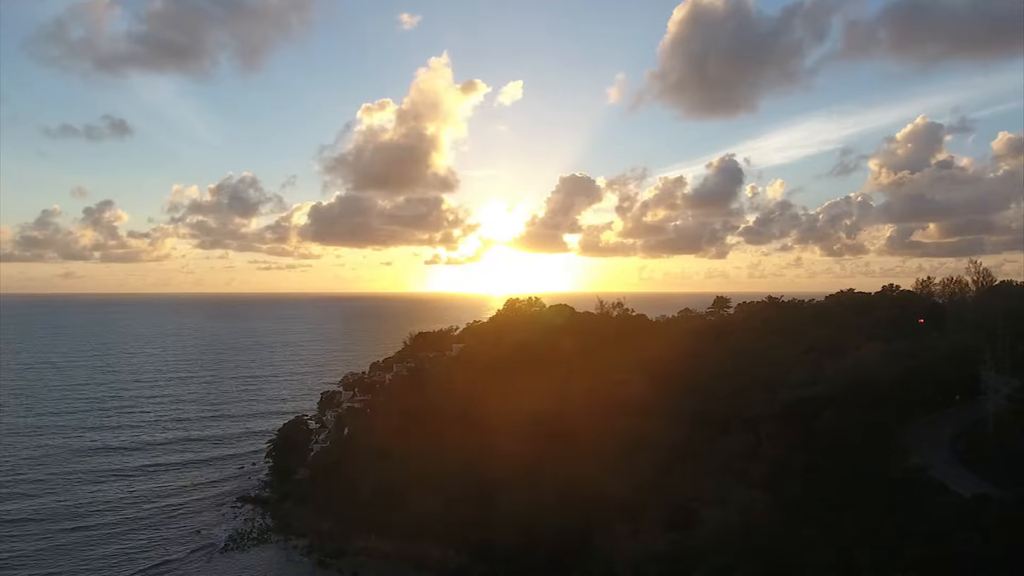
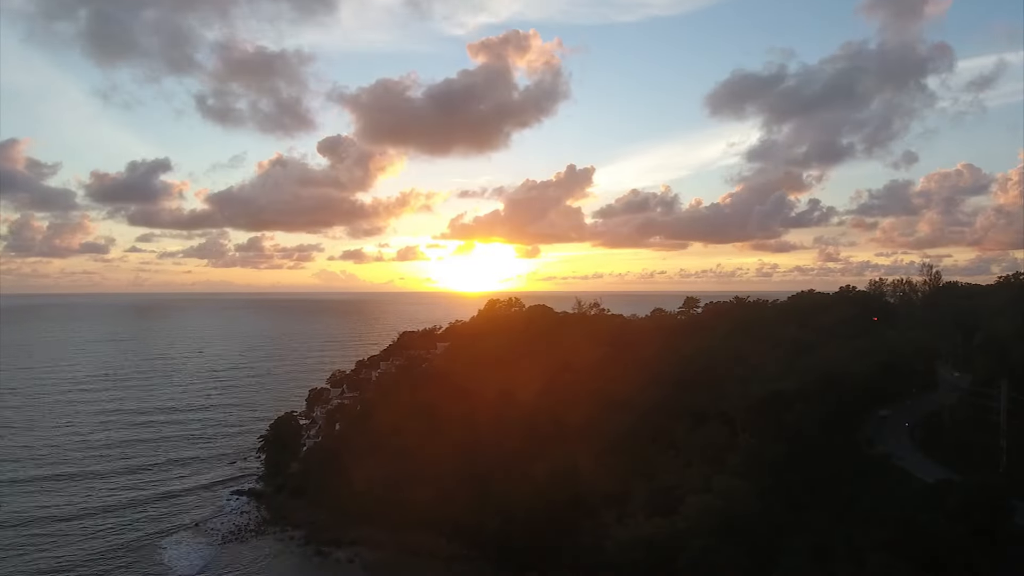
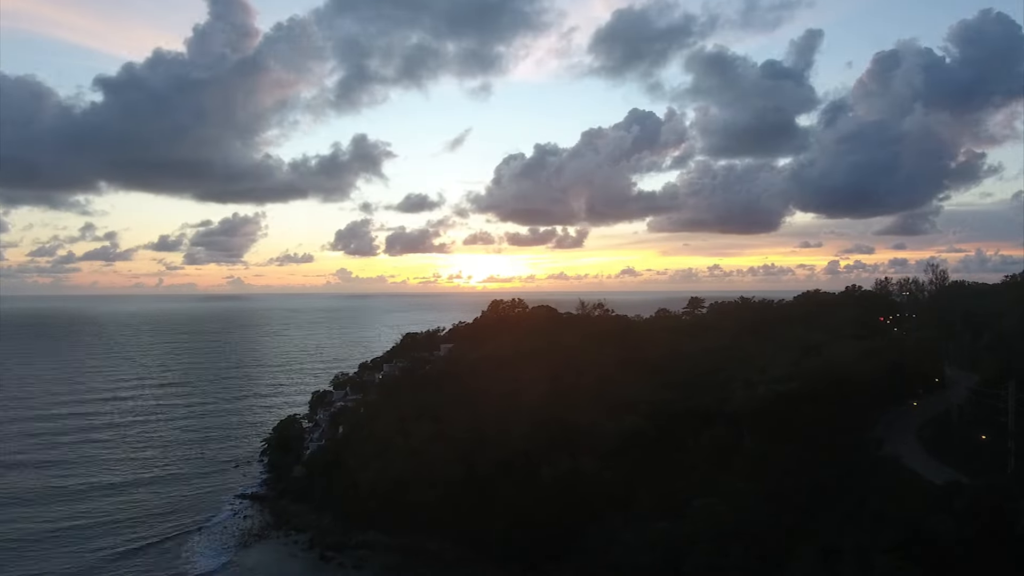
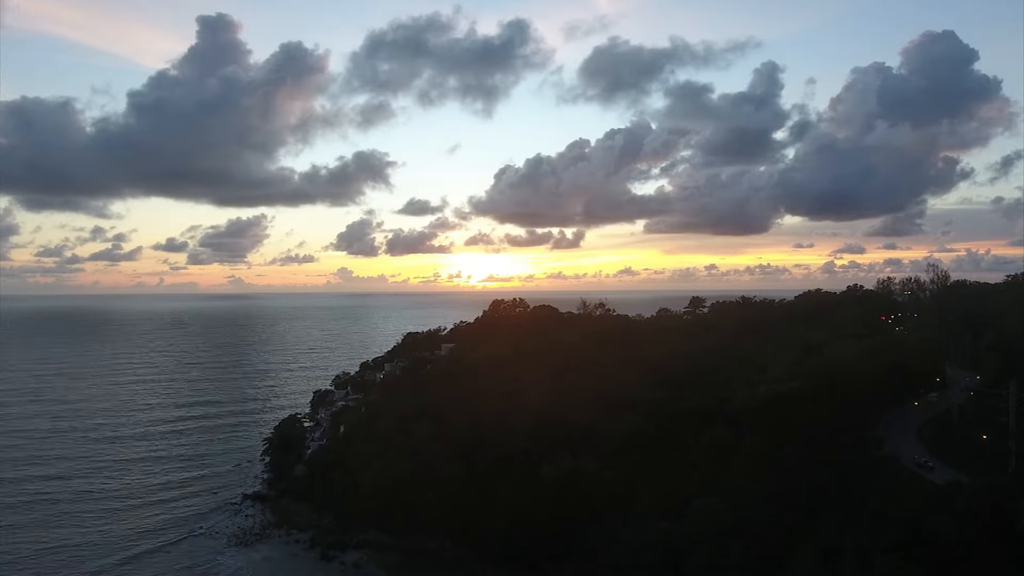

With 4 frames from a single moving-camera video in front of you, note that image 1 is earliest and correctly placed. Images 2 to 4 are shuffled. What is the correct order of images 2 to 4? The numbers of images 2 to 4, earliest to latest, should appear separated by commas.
2, 4, 3
